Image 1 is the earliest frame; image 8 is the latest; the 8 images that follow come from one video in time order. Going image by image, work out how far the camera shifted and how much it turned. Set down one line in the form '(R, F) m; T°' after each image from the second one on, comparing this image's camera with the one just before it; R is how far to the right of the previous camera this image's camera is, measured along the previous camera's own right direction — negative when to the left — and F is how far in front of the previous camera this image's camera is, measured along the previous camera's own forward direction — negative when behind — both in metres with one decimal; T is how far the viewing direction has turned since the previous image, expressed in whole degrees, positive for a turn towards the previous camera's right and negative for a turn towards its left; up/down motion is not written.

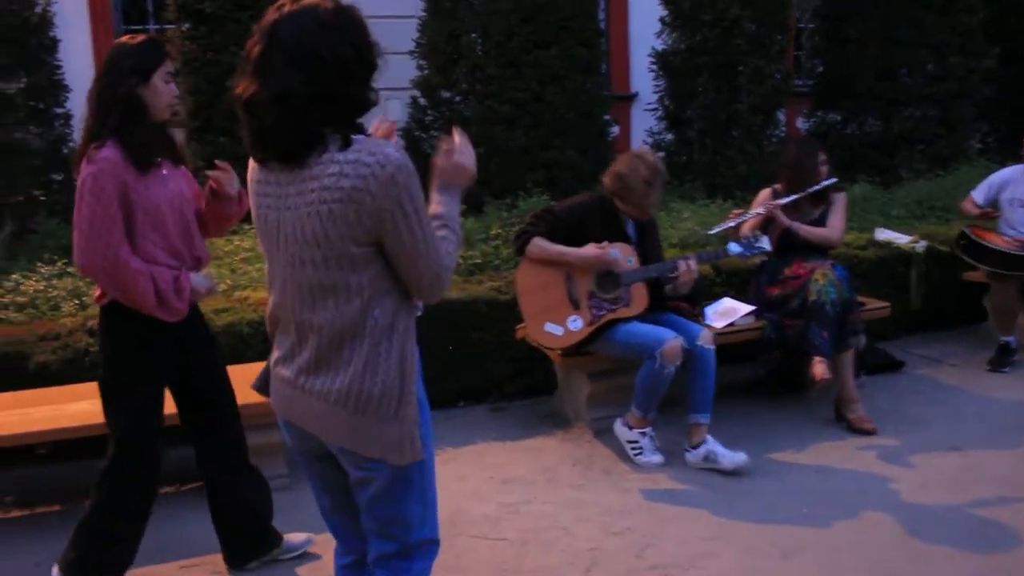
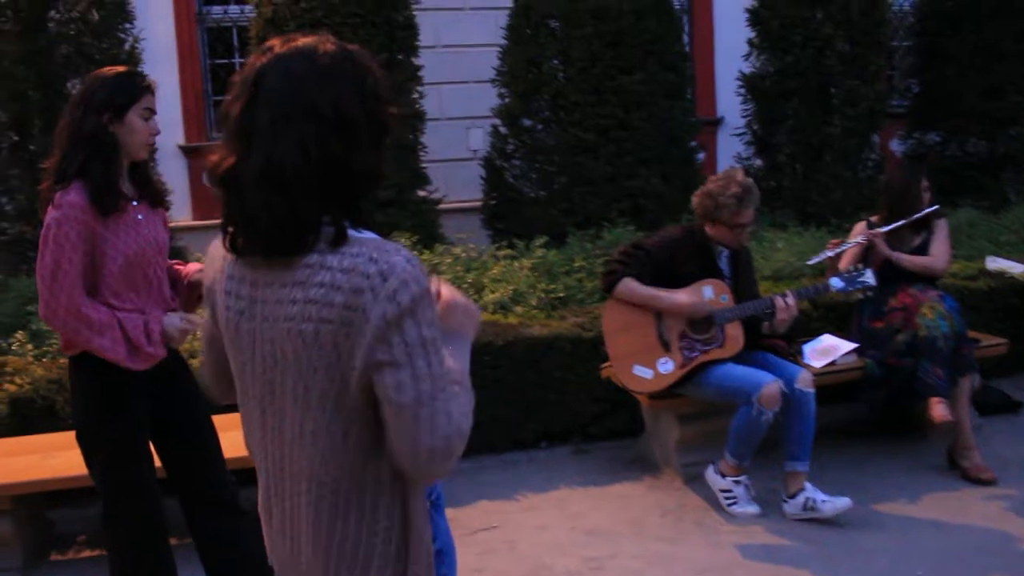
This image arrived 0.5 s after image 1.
(0.0, +0.2) m; -5°
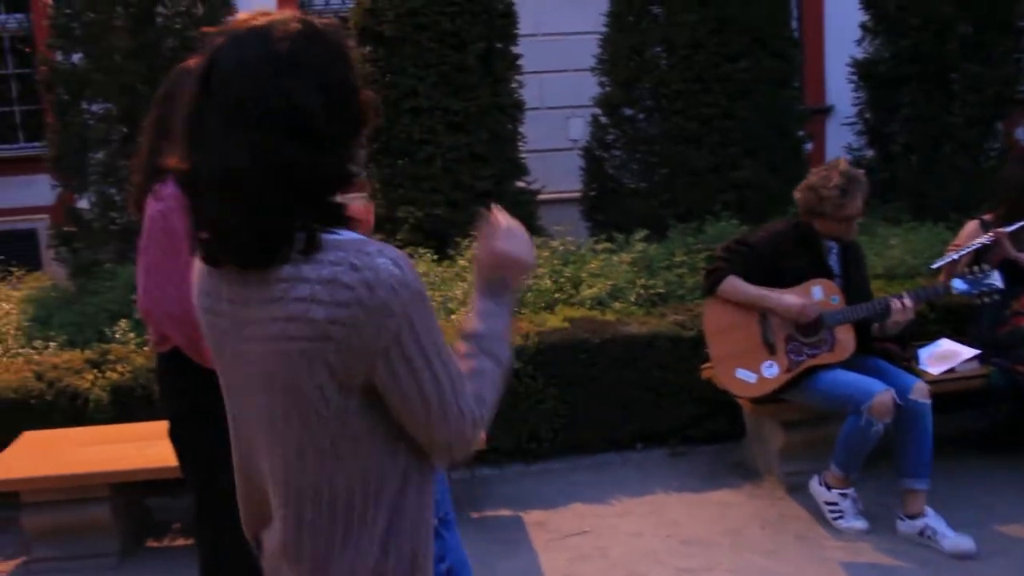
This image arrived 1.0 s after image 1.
(0.0, +0.1) m; -6°
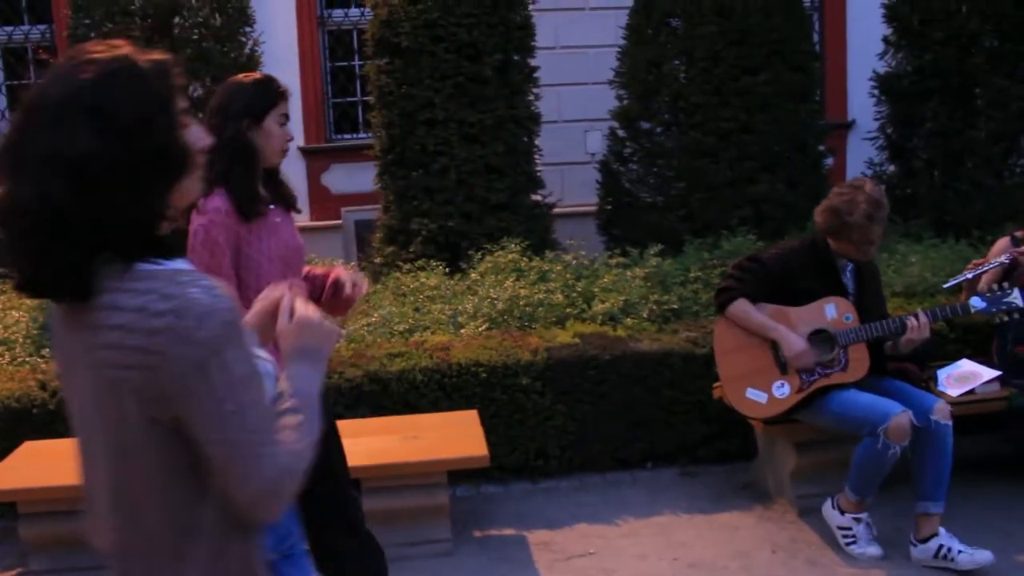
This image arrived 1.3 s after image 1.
(+0.1, +0.1) m; -1°
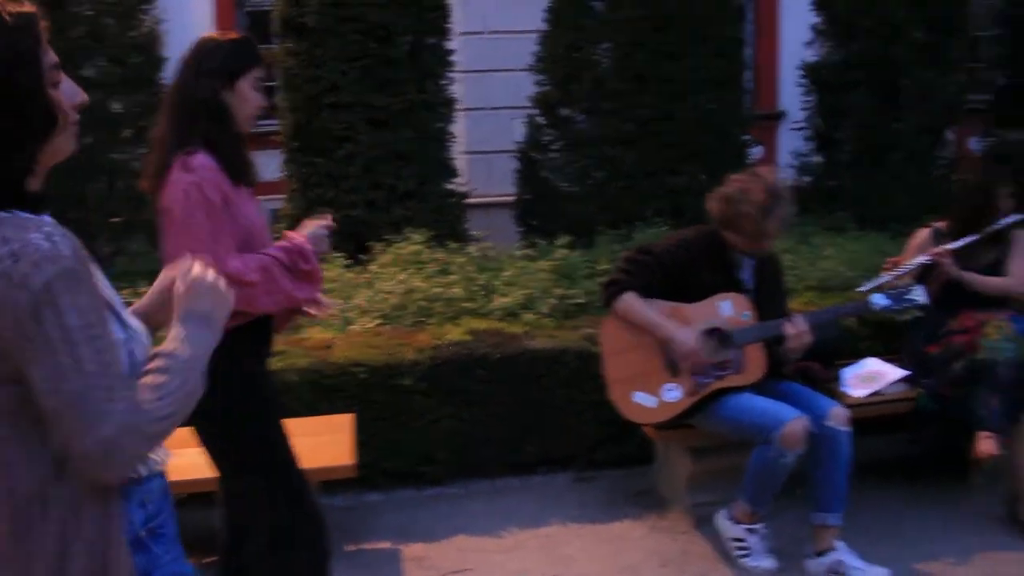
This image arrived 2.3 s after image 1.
(+0.3, +0.3) m; +3°
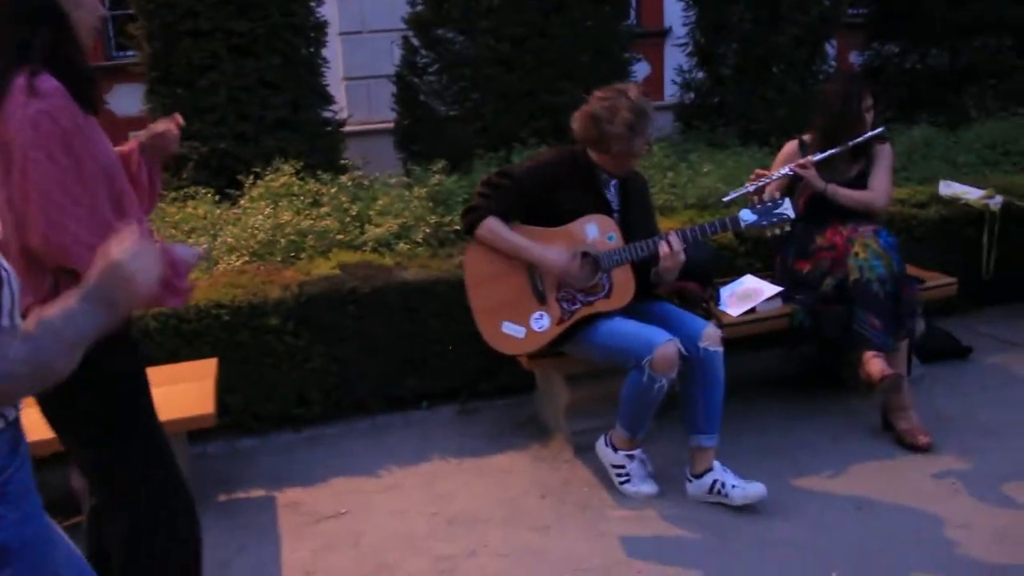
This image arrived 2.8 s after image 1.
(+0.1, +0.2) m; +6°
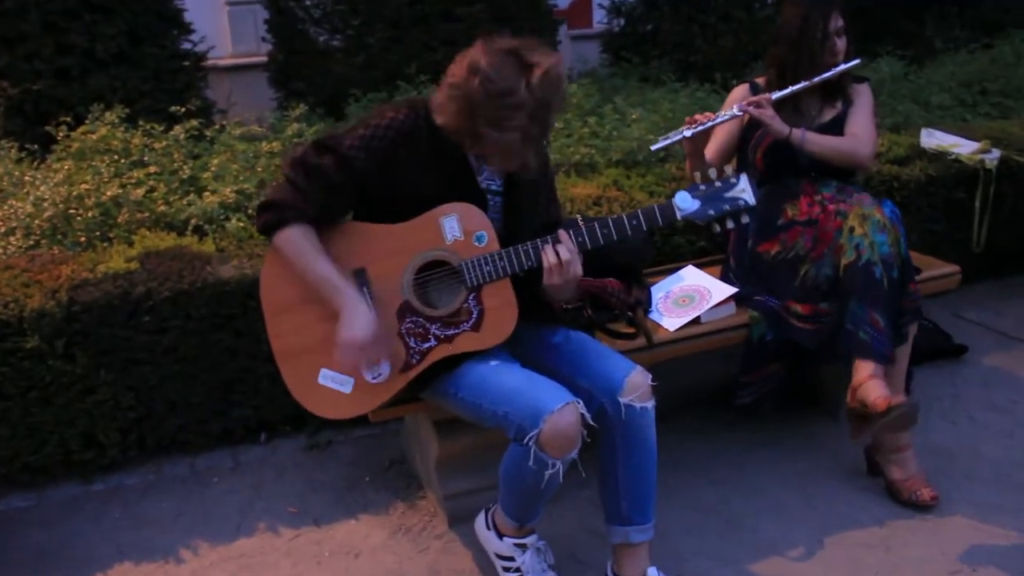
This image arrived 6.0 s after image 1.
(+0.3, +1.1) m; +4°
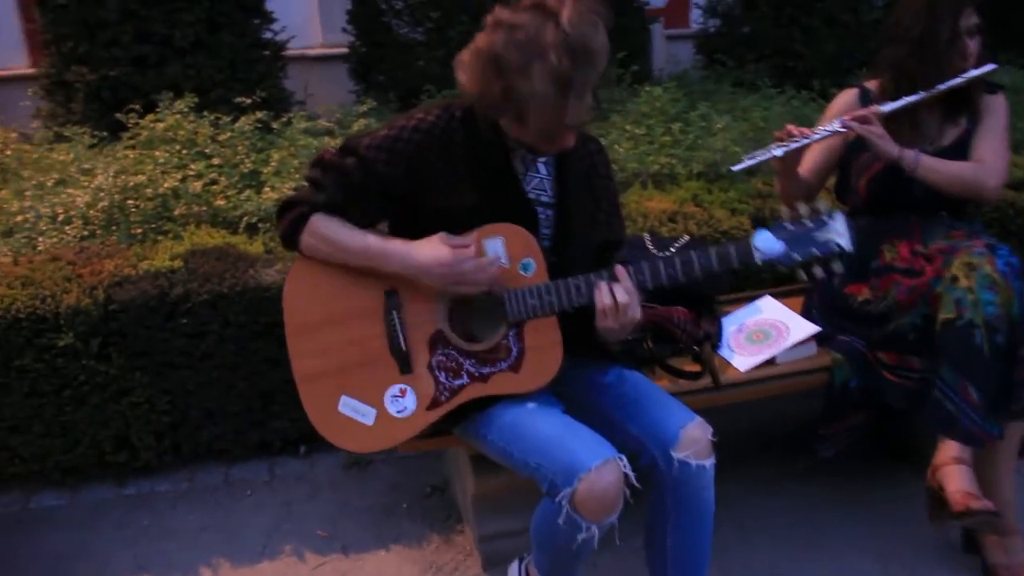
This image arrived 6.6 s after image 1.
(+0.1, +0.3) m; -5°
